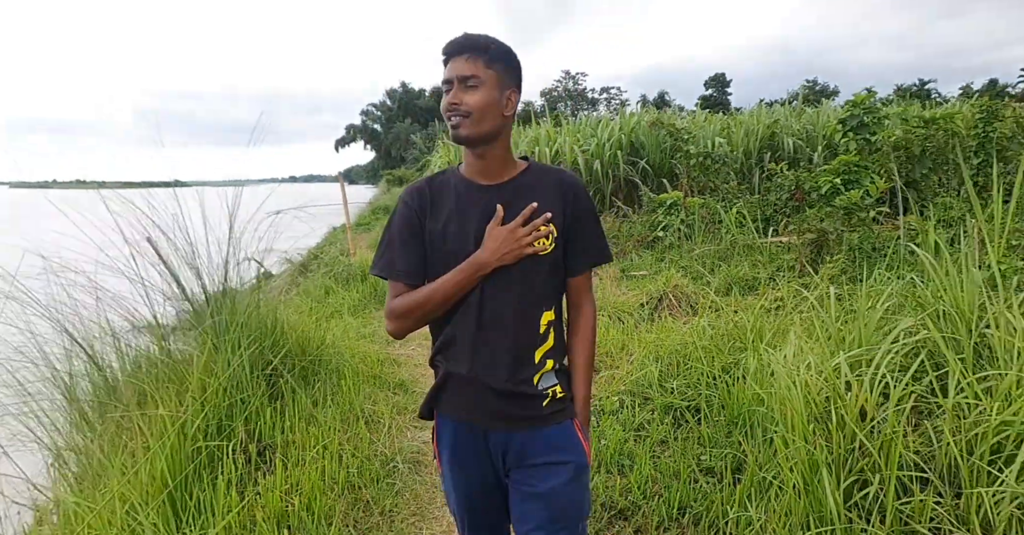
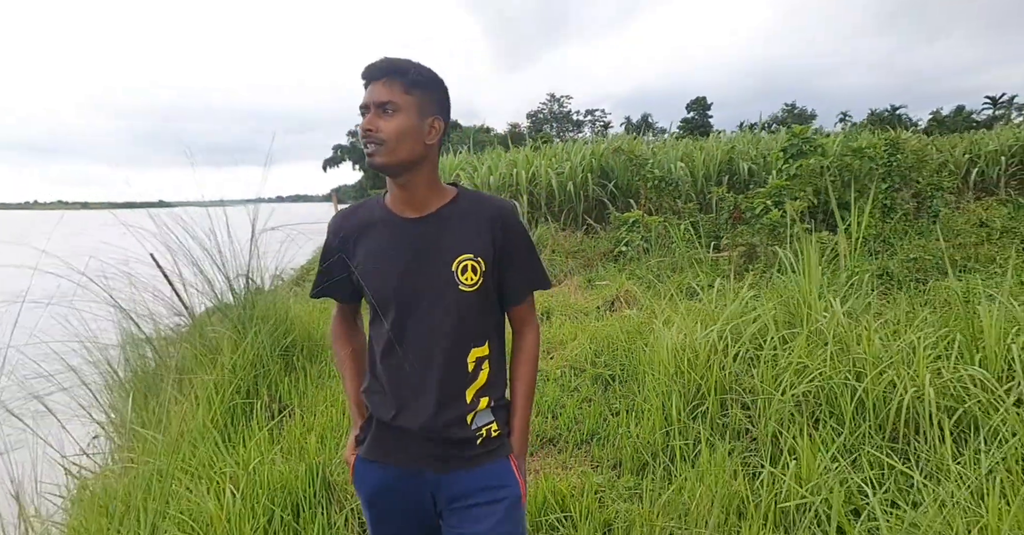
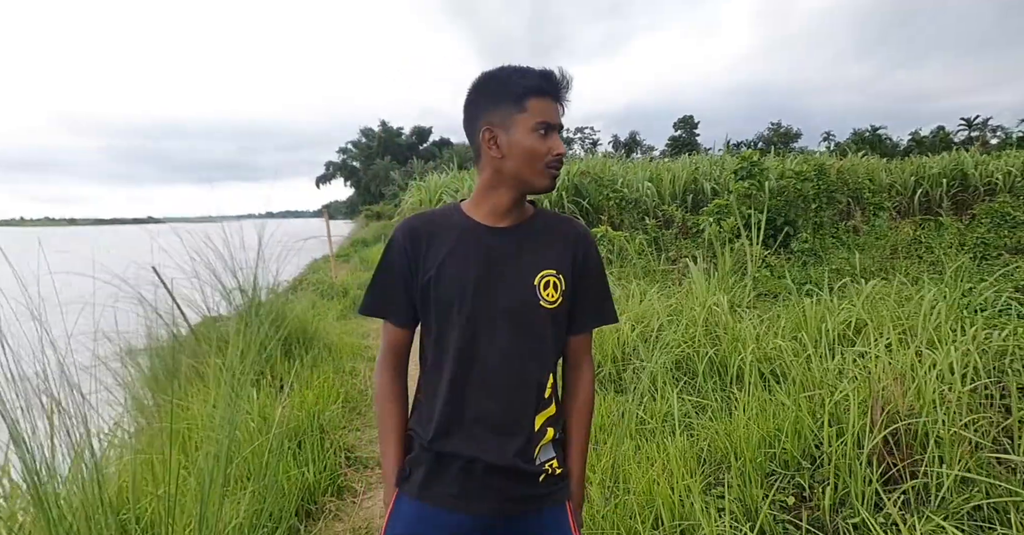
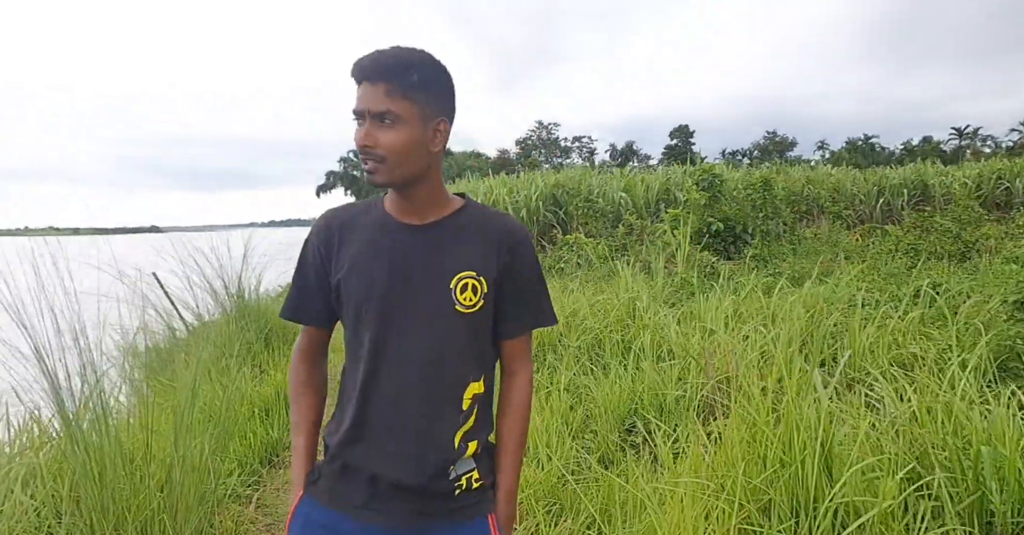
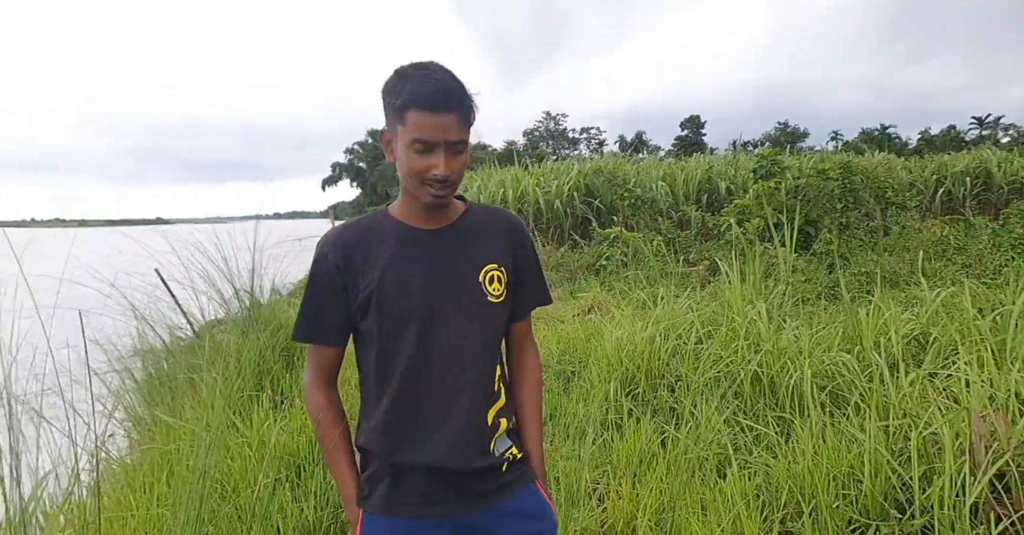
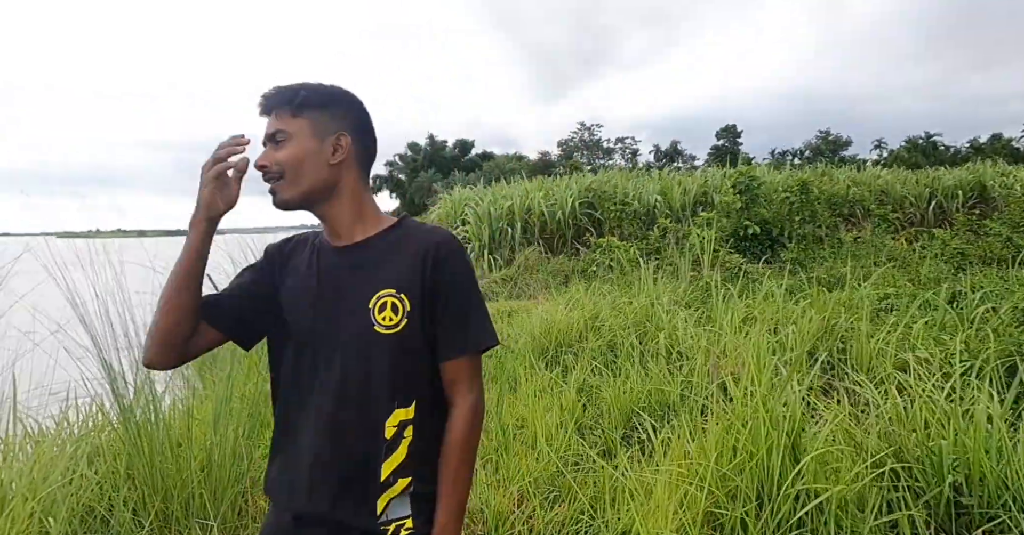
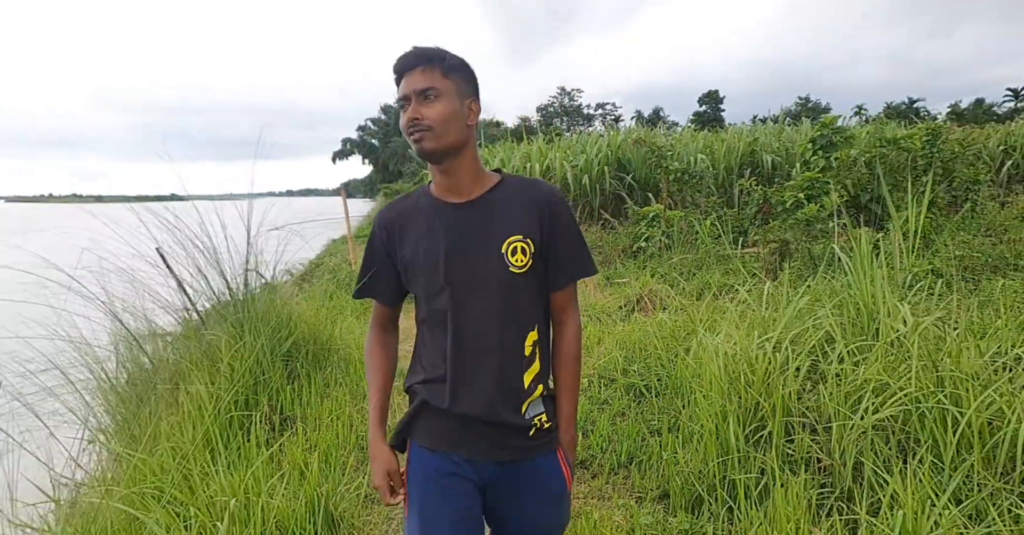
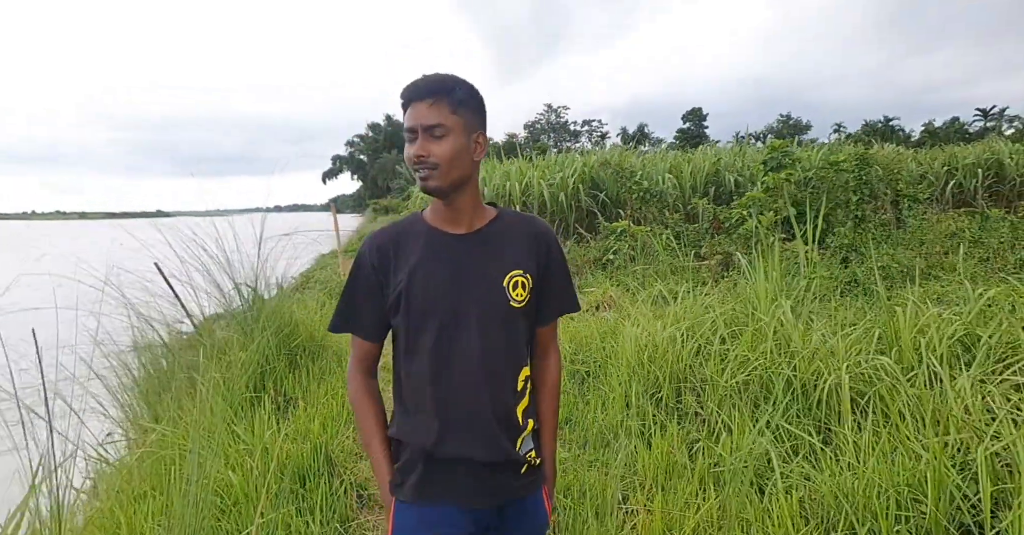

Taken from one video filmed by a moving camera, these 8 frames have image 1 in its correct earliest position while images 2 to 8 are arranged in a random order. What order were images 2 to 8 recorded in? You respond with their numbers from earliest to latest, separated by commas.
7, 2, 8, 5, 3, 4, 6
